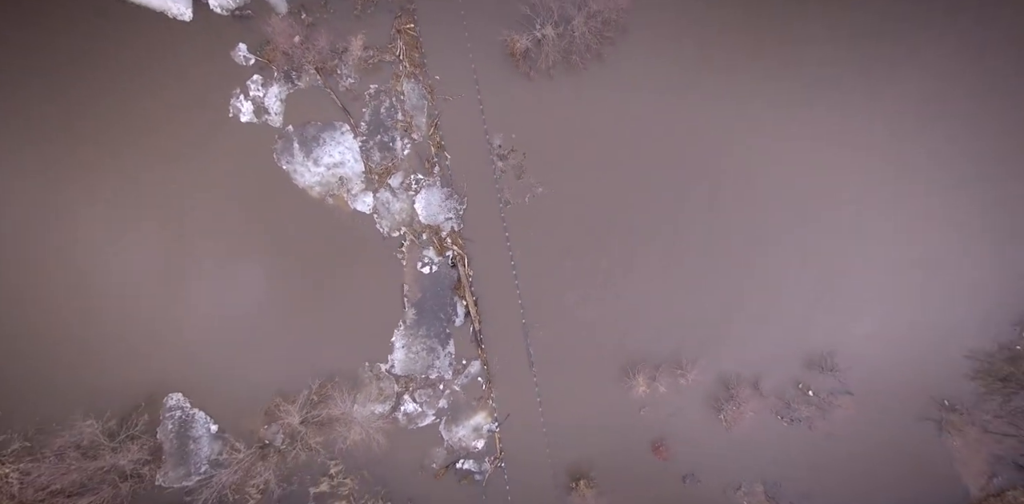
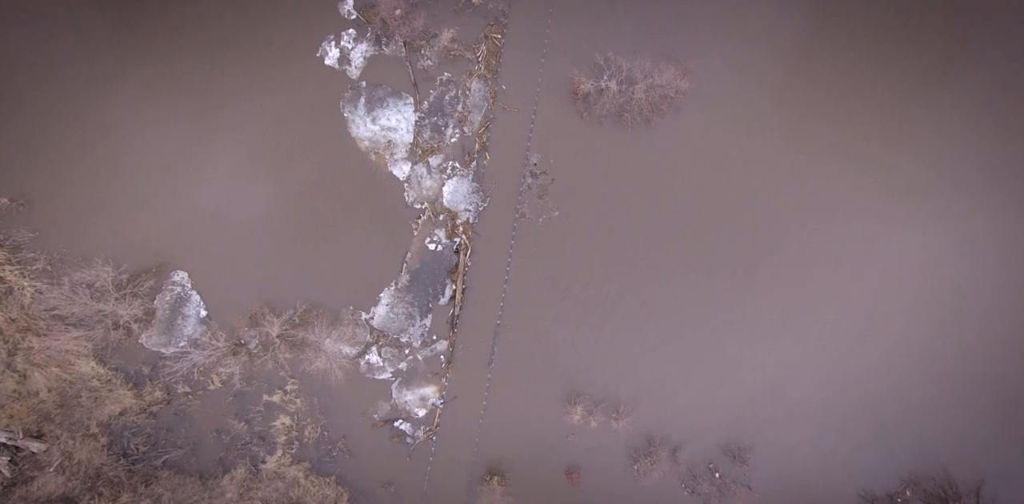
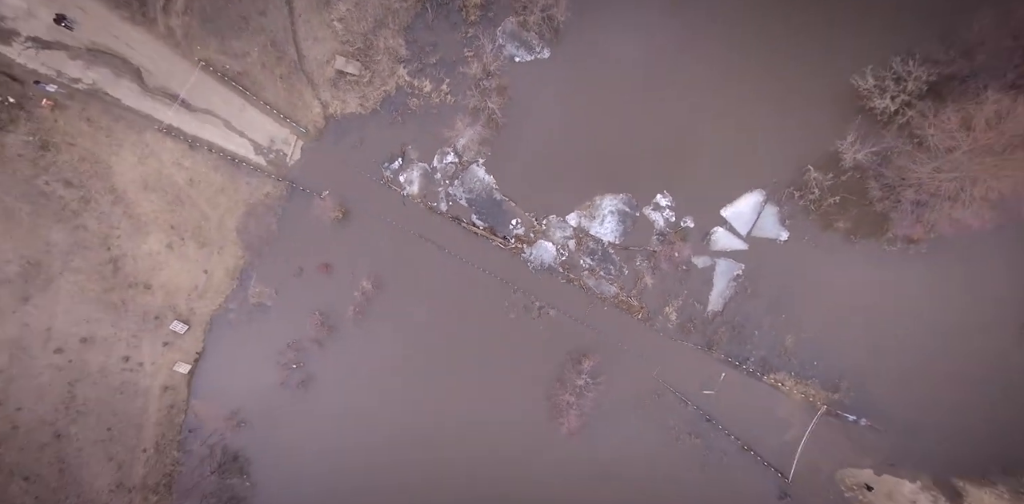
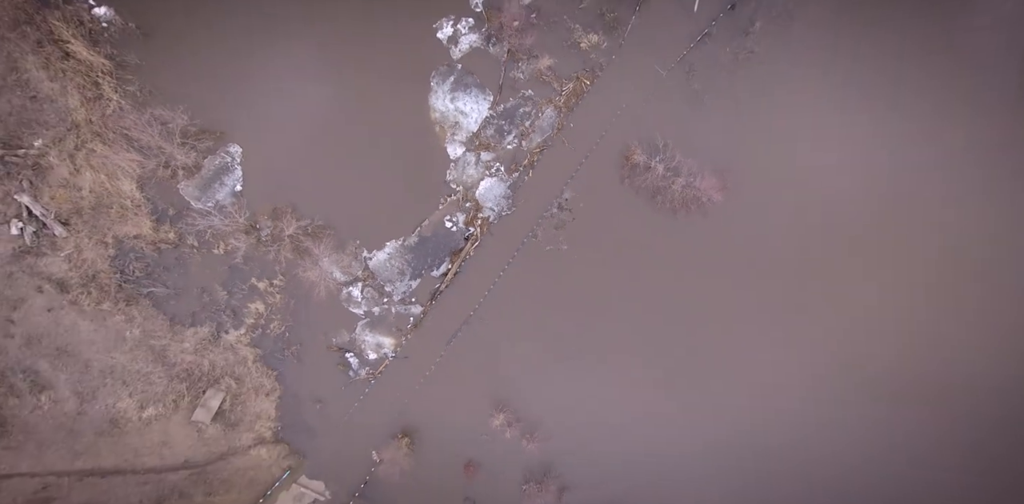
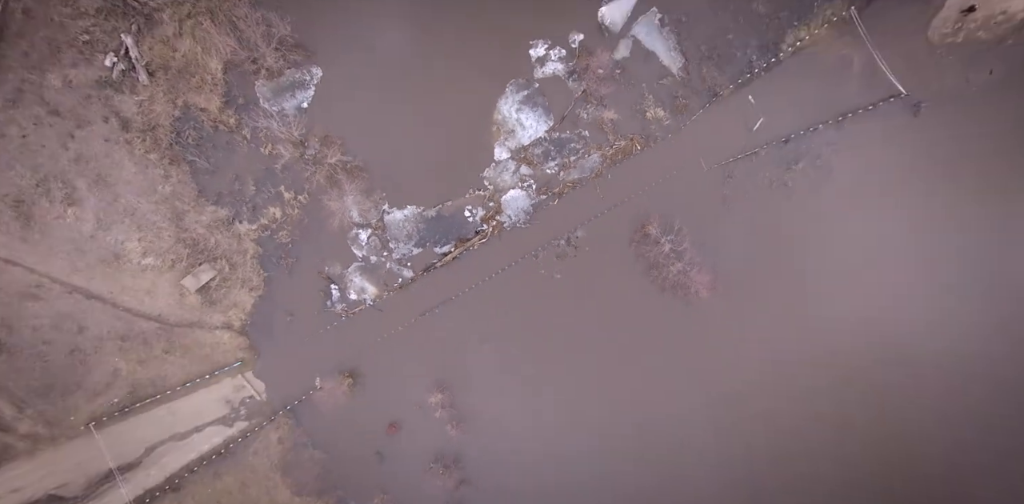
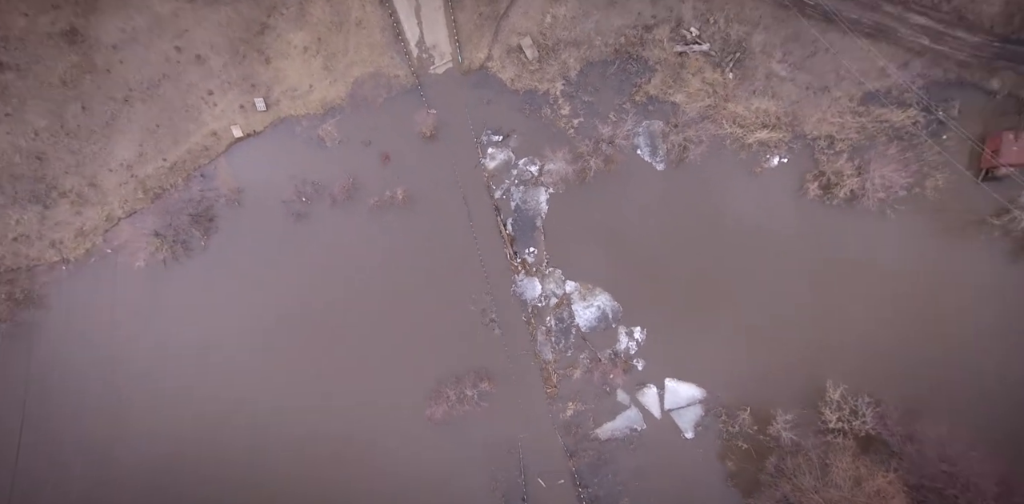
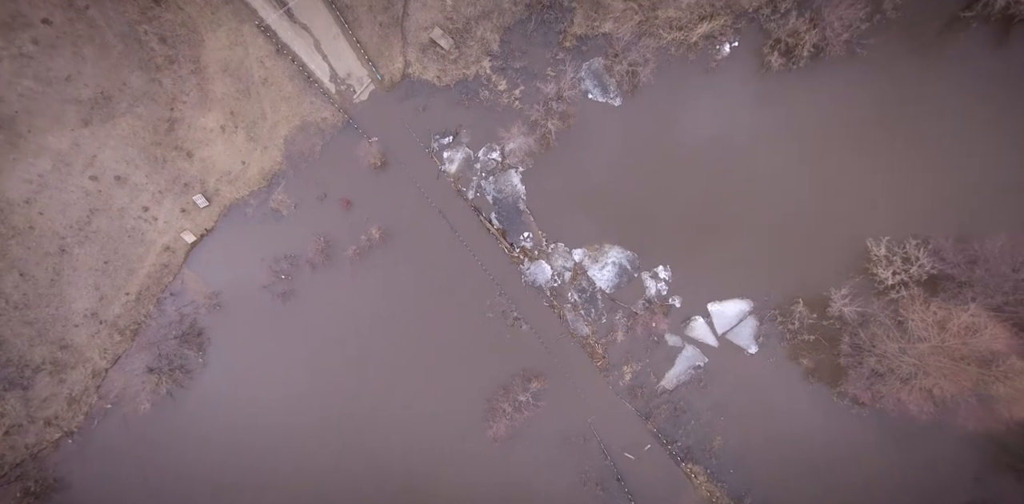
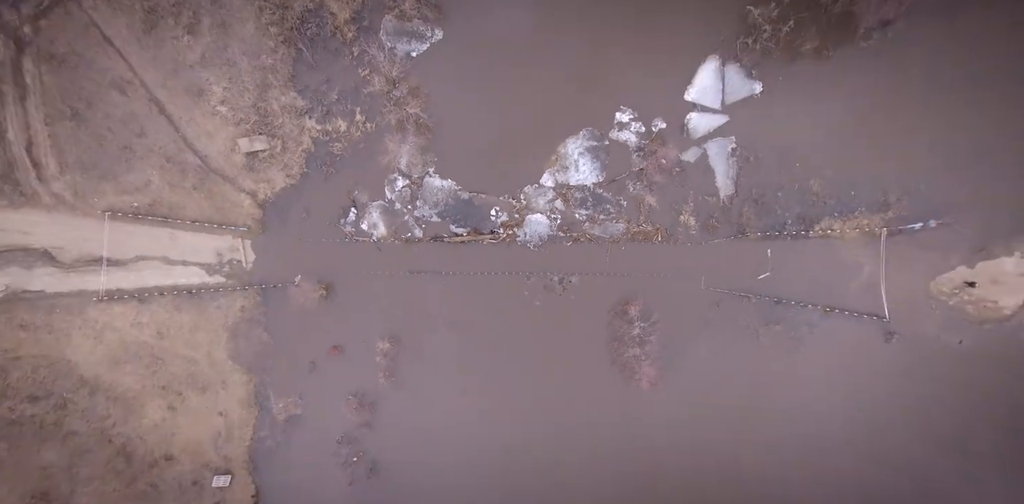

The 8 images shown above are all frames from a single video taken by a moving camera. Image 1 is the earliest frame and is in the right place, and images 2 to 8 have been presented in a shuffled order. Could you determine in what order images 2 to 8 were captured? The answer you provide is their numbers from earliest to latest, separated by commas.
2, 4, 5, 8, 3, 7, 6
